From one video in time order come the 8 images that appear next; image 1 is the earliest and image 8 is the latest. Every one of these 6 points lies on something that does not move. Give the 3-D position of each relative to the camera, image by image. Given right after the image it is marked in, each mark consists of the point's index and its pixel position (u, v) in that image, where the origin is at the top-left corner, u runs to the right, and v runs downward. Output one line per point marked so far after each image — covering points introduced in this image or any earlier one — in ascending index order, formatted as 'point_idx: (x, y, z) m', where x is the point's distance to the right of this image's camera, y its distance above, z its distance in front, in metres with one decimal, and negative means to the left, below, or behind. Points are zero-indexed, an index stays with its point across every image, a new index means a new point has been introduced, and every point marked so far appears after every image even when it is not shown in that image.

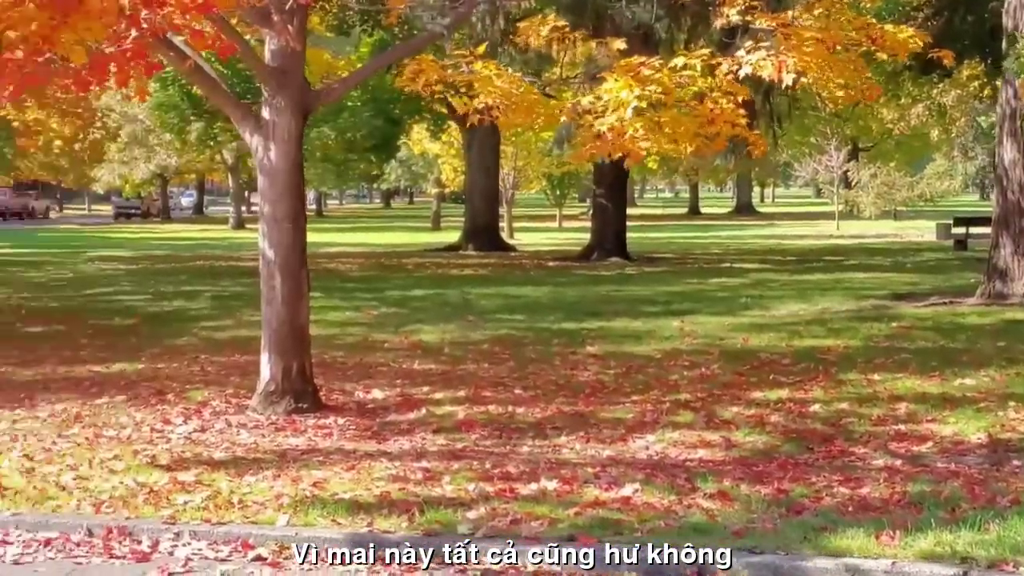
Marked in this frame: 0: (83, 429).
0: (-2.3, -0.8, +8.3) m
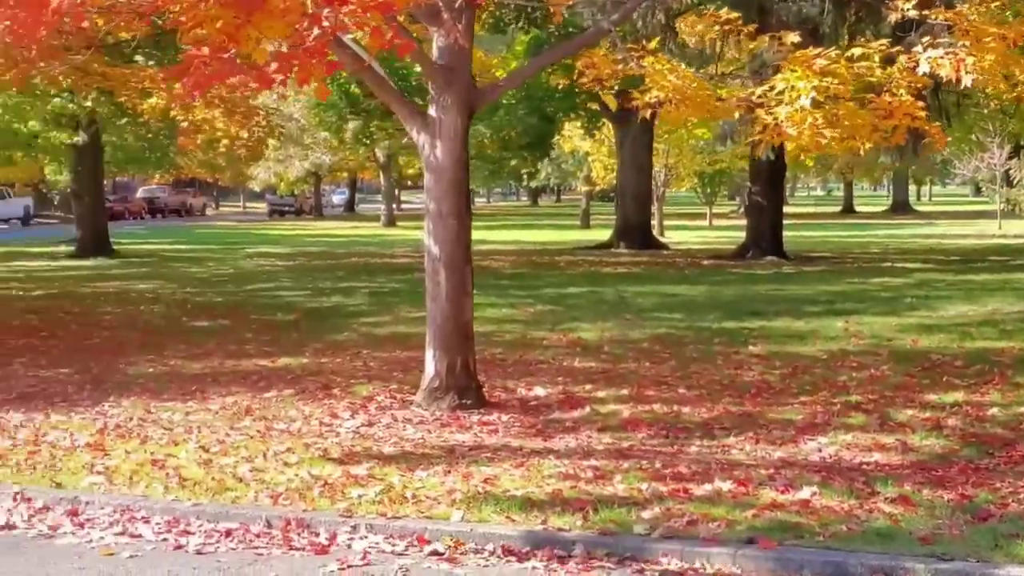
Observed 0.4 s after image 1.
0: (-1.4, -0.7, +8.4) m
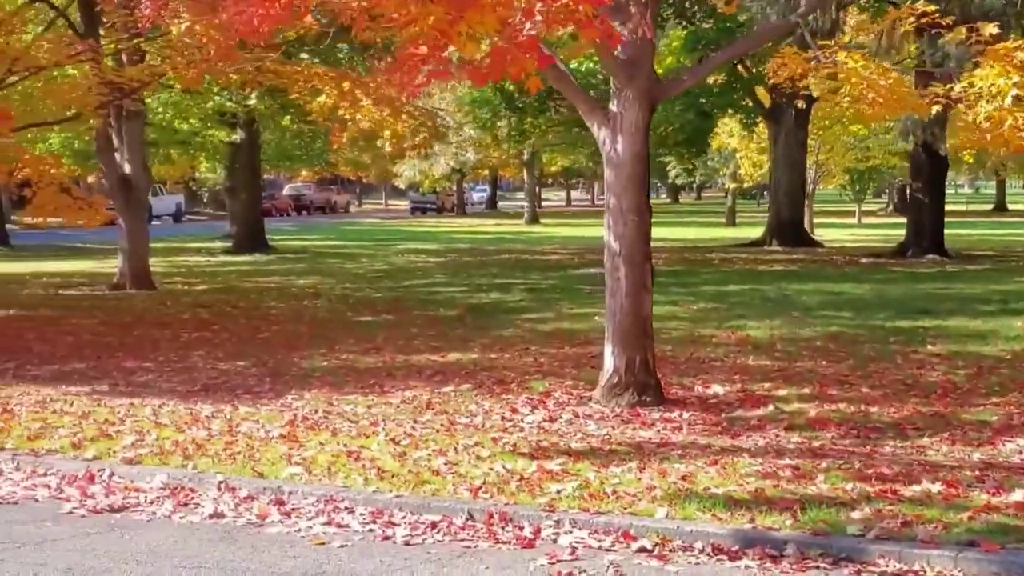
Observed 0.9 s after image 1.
0: (-0.4, -0.7, +8.5) m
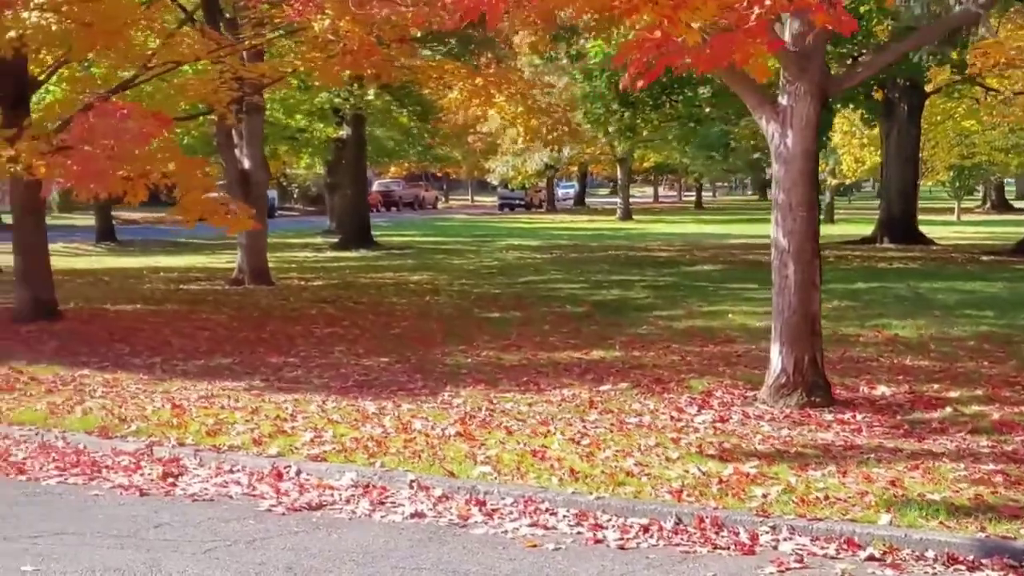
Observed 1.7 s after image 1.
0: (+0.5, -0.7, +8.3) m
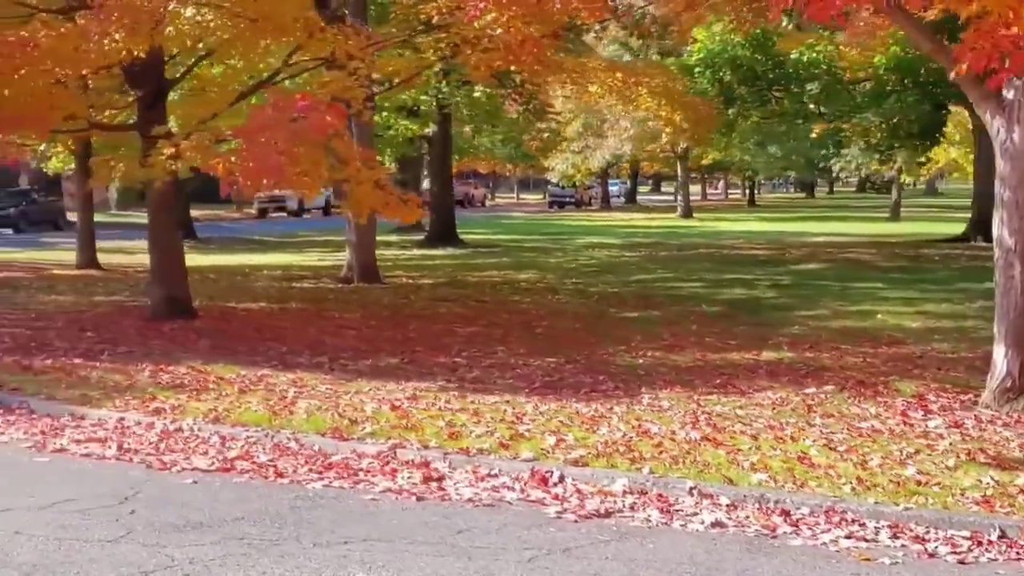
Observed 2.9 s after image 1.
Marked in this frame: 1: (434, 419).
0: (+1.7, -0.7, +8.1) m
1: (-0.4, -0.7, +7.7) m
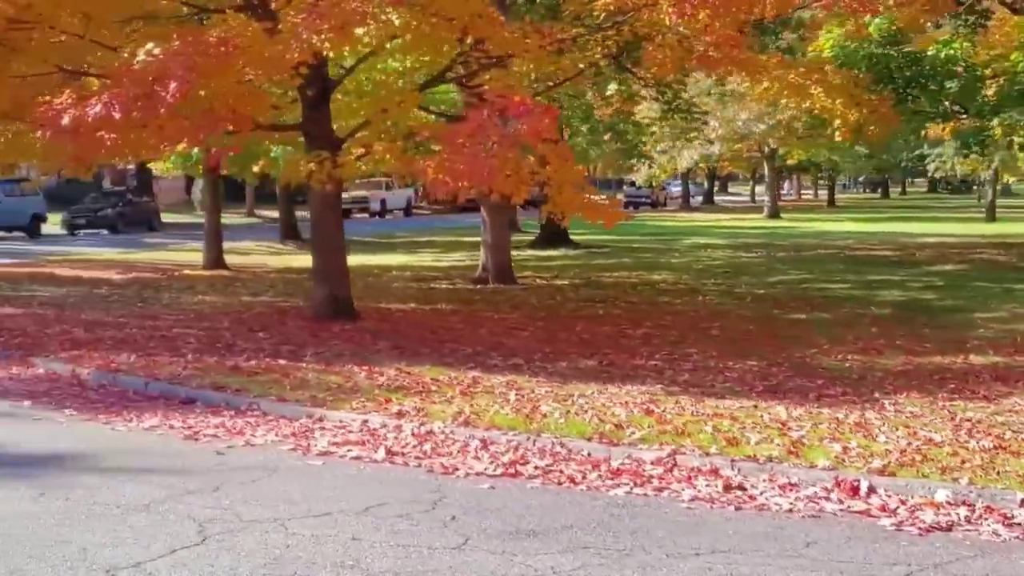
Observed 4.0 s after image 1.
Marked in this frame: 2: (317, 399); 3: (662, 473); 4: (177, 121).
0: (+3.0, -0.7, +7.8) m
1: (+0.9, -0.7, +7.5) m
2: (-1.1, -0.7, +9.0) m
3: (+0.6, -0.8, +6.4) m
4: (-2.7, +1.3, +12.1) m
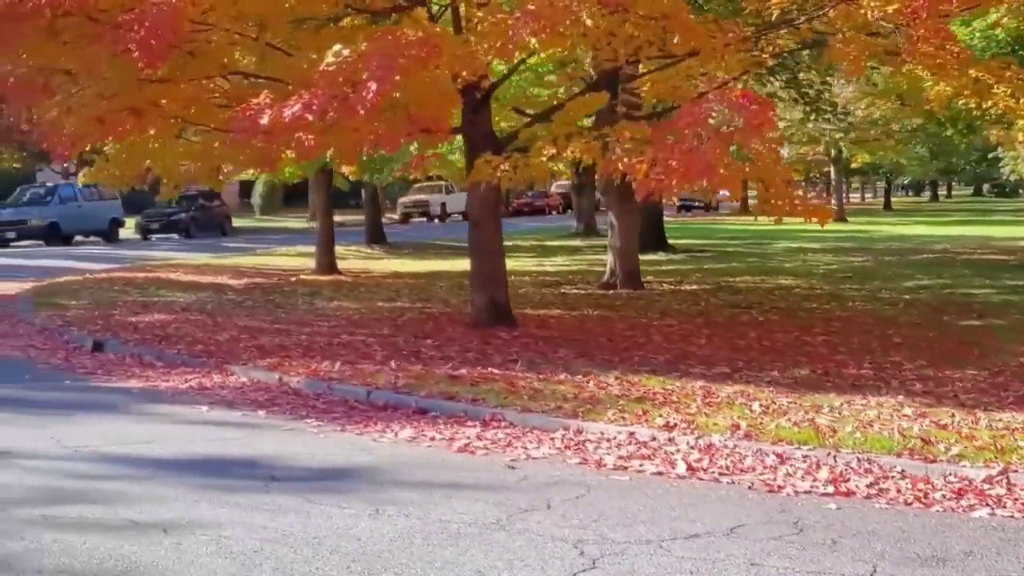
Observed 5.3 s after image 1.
0: (+4.4, -0.8, +7.4) m
1: (+2.3, -0.7, +7.1) m
2: (+0.3, -0.7, +8.7) m
3: (+2.0, -0.8, +6.1) m
4: (-1.1, +1.3, +11.9) m
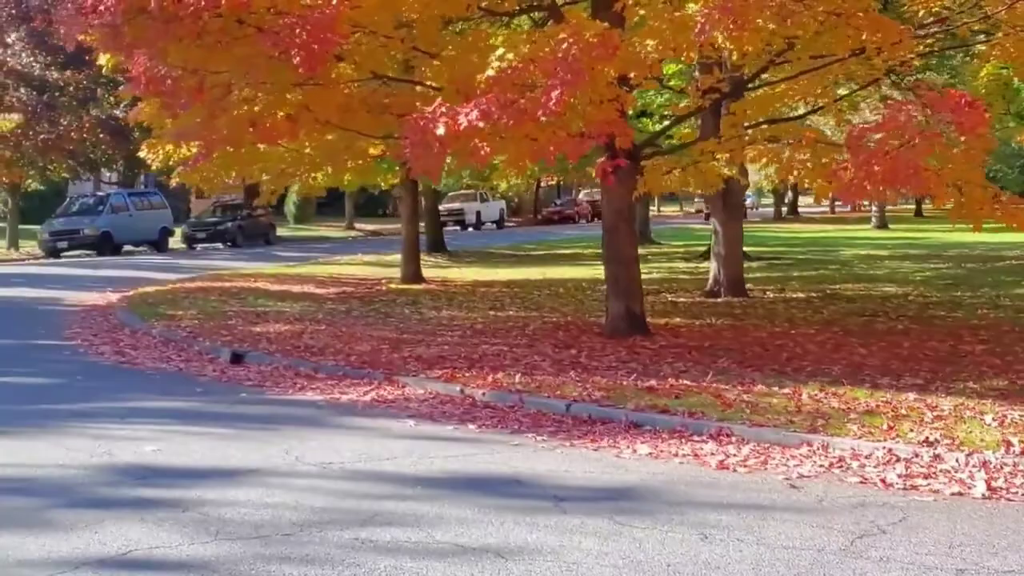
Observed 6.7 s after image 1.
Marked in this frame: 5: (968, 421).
0: (+5.7, -0.8, +6.9) m
1: (+3.5, -0.7, +6.7) m
2: (+1.6, -0.7, +8.3) m
3: (+3.2, -0.9, +5.7) m
4: (+0.2, +1.2, +11.6) m
5: (+2.5, -0.7, +8.4) m
